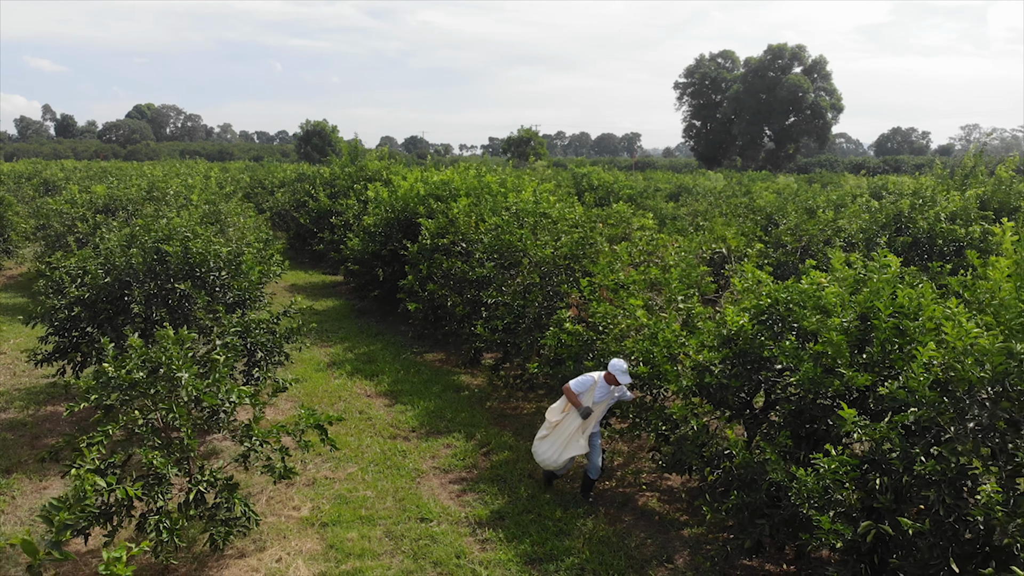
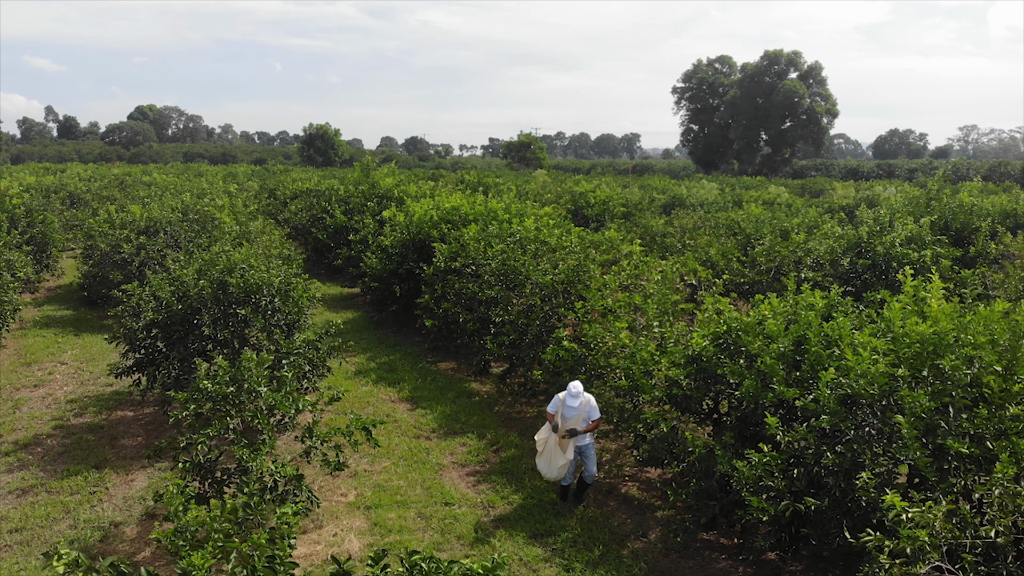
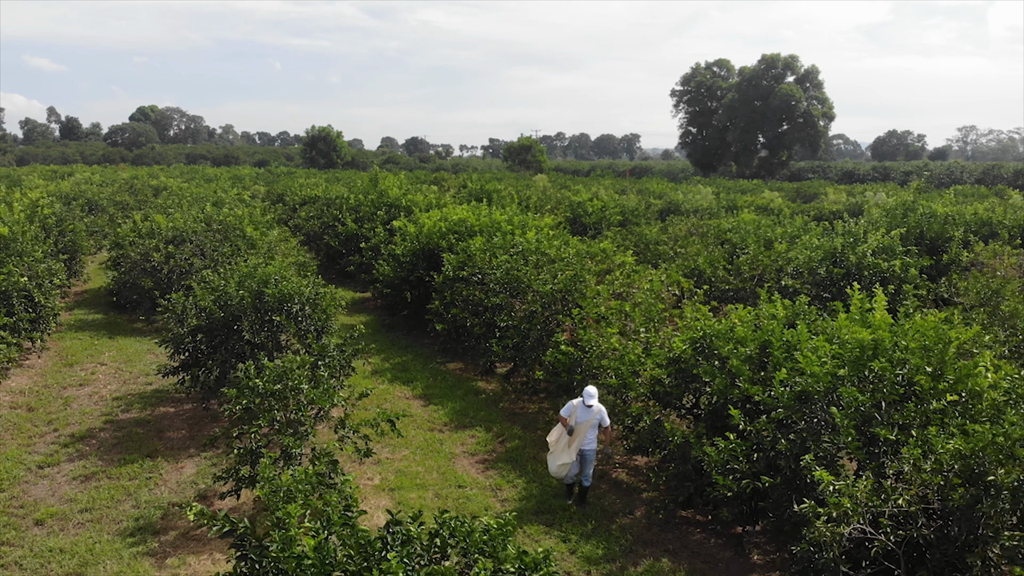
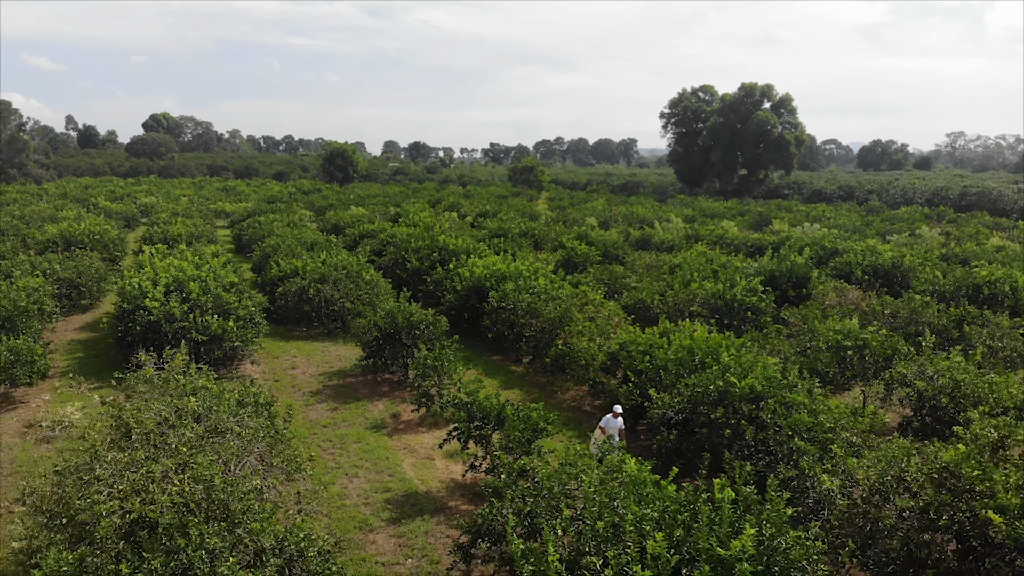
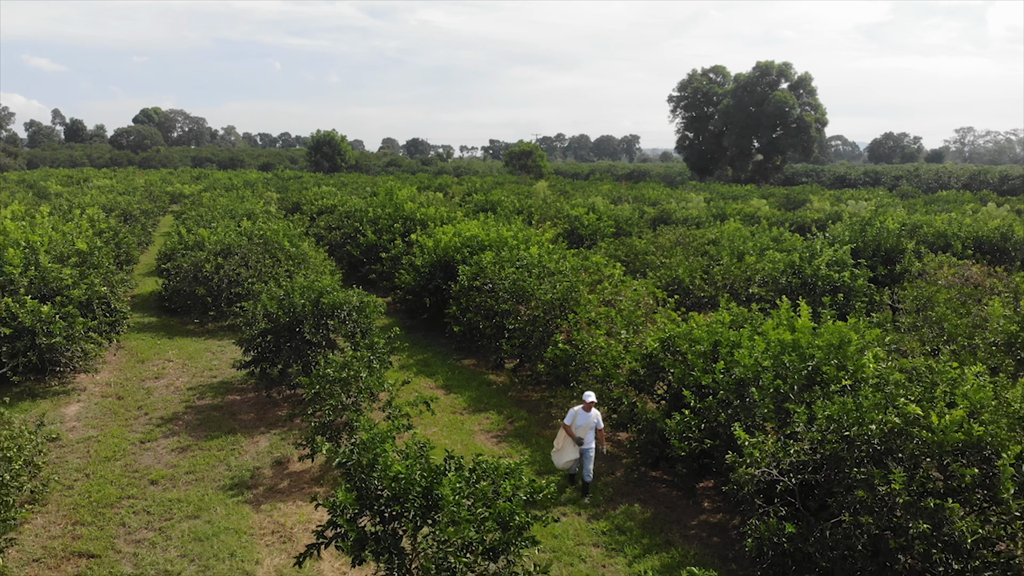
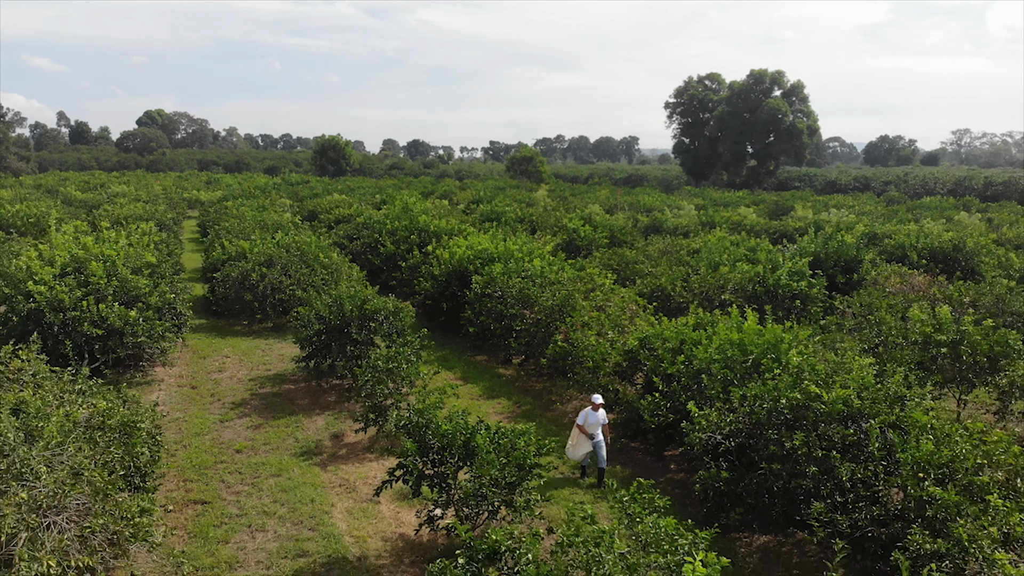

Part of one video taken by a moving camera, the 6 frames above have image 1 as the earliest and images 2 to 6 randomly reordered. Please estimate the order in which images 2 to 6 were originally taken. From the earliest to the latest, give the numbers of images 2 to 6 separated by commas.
2, 3, 5, 6, 4
